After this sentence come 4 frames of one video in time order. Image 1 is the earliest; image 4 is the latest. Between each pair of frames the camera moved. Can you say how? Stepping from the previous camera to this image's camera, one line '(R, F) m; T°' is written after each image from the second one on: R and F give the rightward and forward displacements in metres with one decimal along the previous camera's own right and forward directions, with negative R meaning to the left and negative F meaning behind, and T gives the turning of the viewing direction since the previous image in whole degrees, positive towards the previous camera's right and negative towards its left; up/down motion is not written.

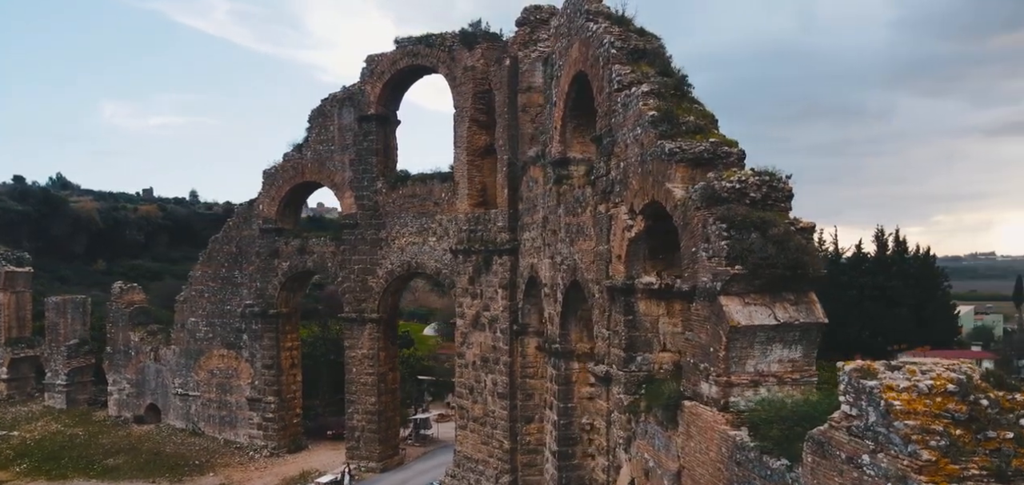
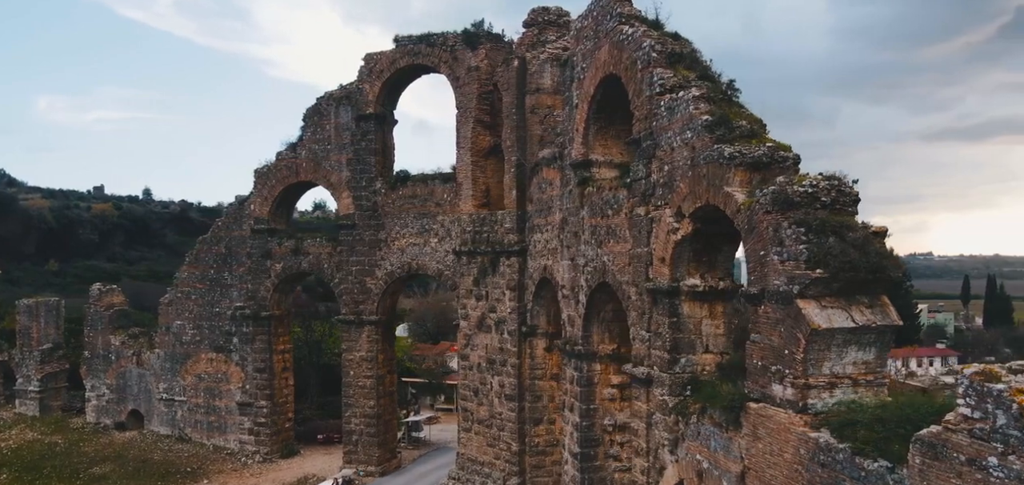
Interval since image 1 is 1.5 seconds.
(-1.1, +0.1) m; +4°
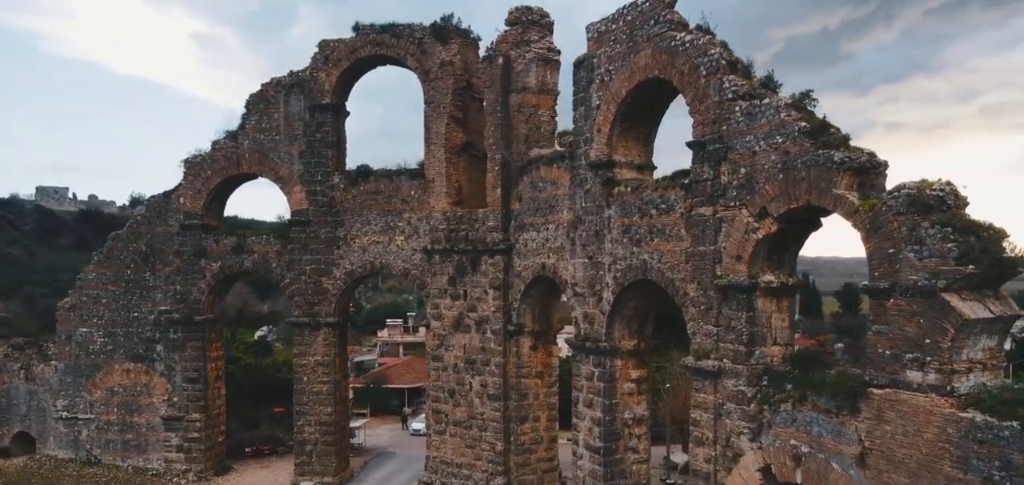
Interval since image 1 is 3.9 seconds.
(-3.2, +0.5) m; +14°
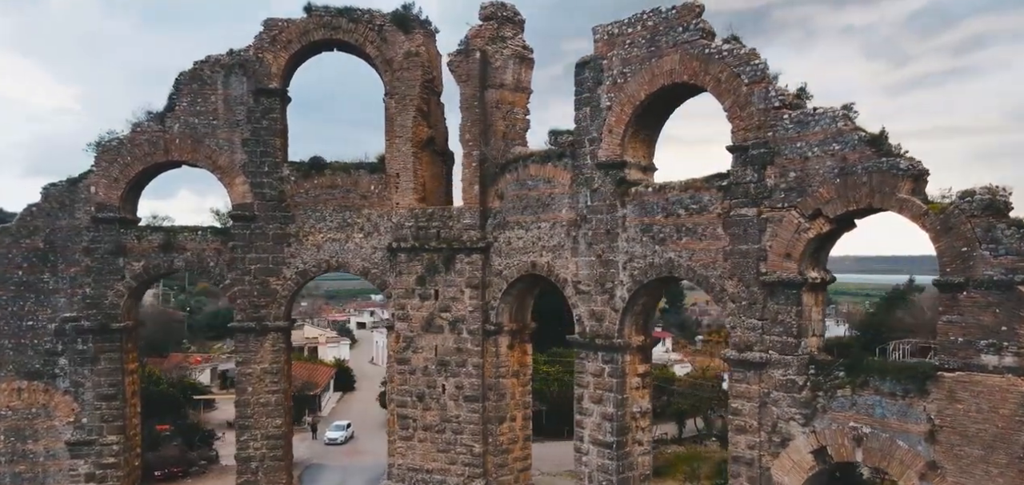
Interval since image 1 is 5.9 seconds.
(-3.5, +0.7) m; +16°
